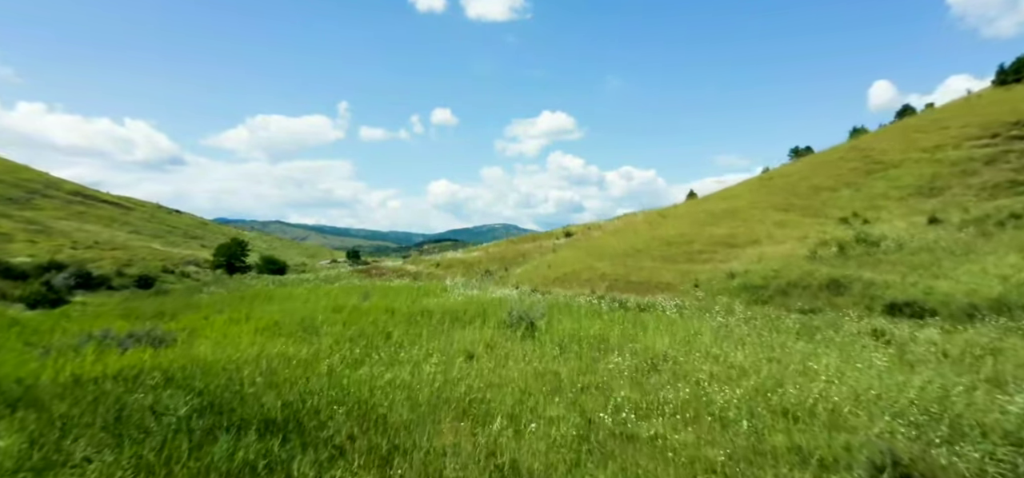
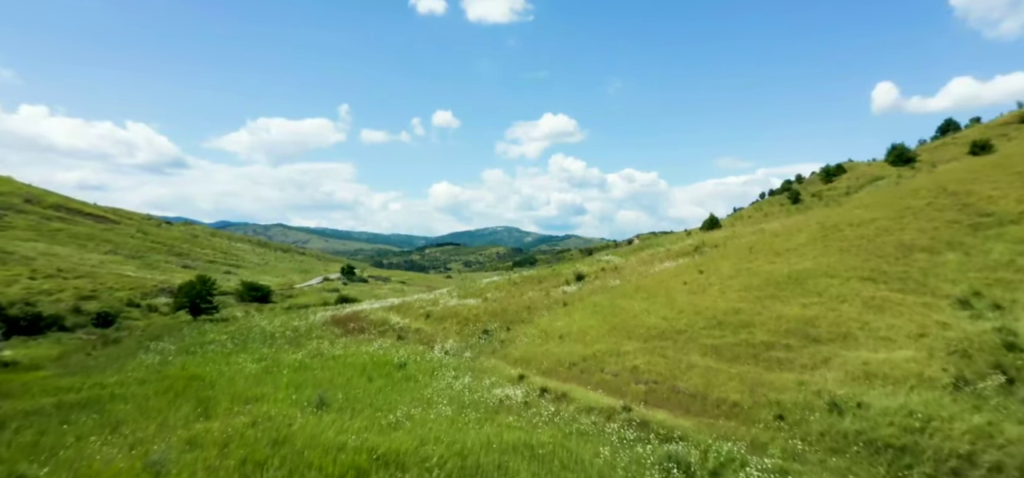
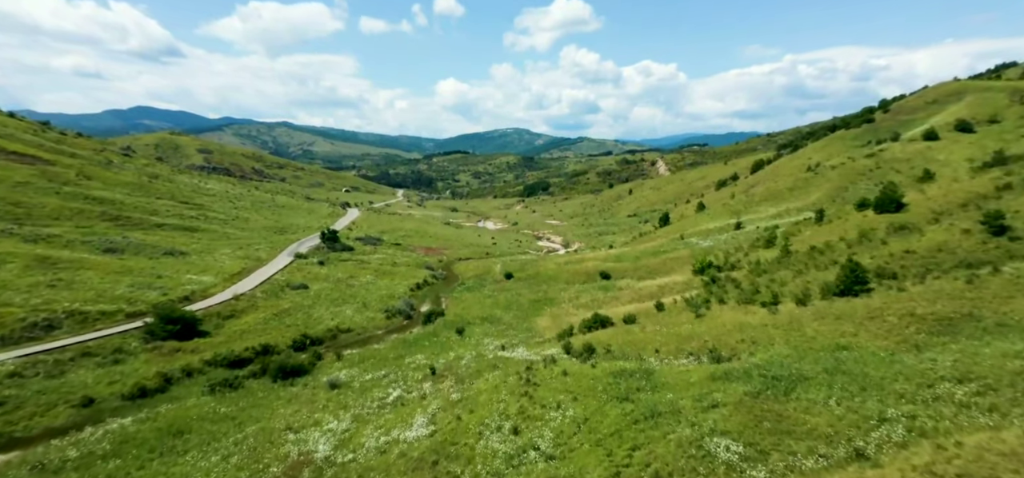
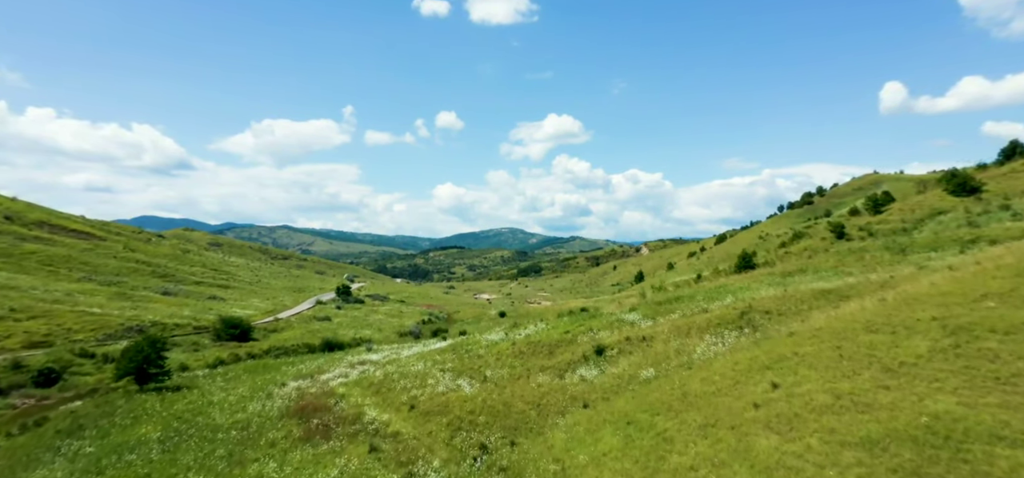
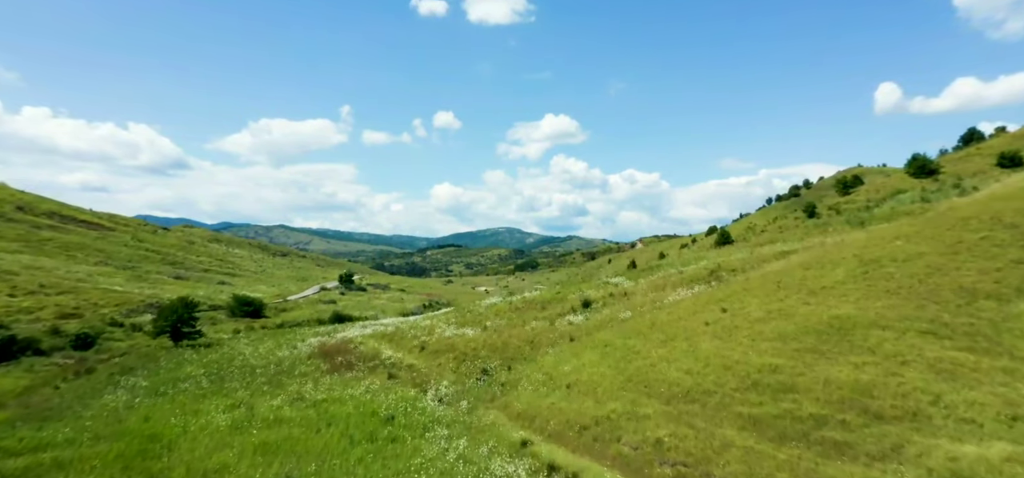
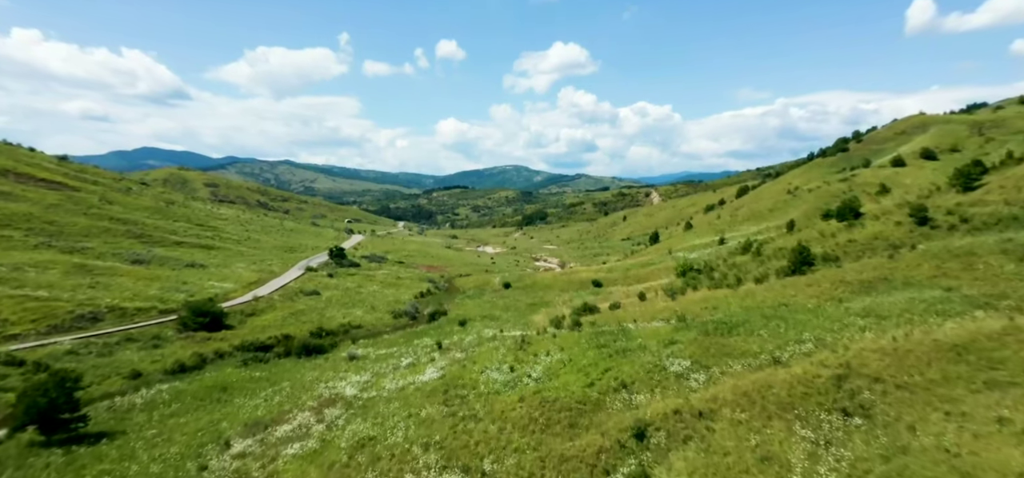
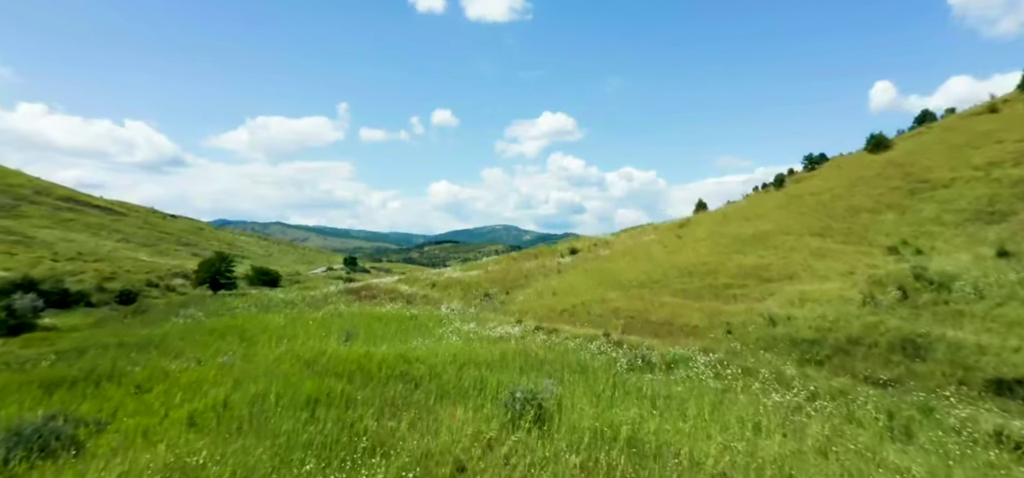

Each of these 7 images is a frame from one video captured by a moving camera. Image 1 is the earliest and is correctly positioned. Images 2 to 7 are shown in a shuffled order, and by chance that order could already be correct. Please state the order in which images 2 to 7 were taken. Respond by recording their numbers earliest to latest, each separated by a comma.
7, 2, 5, 4, 6, 3
